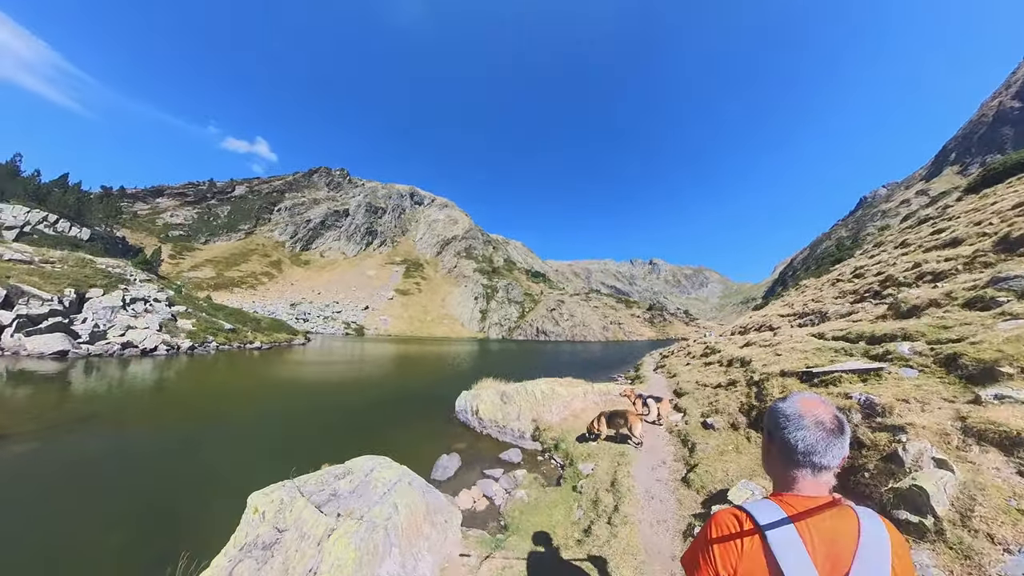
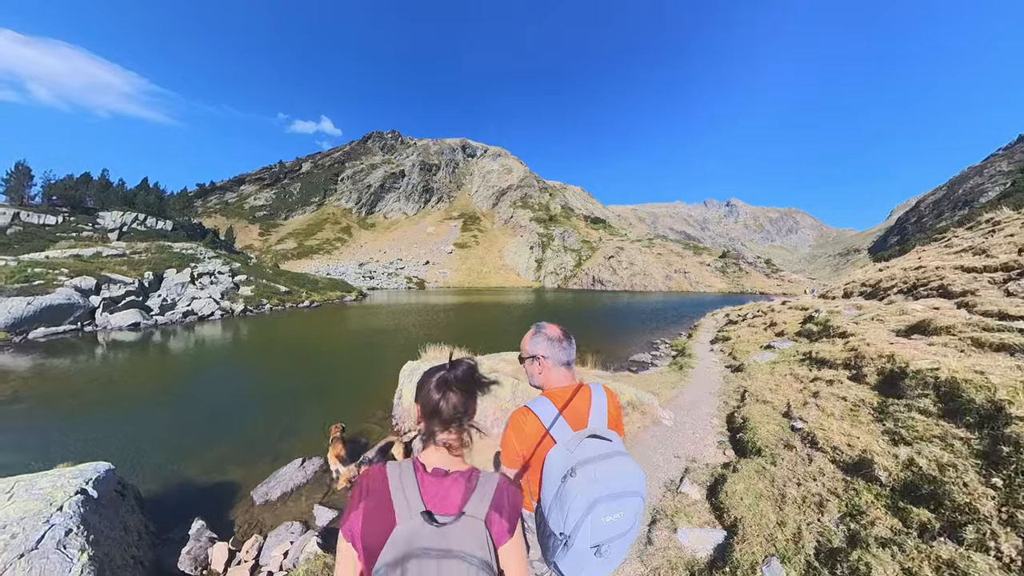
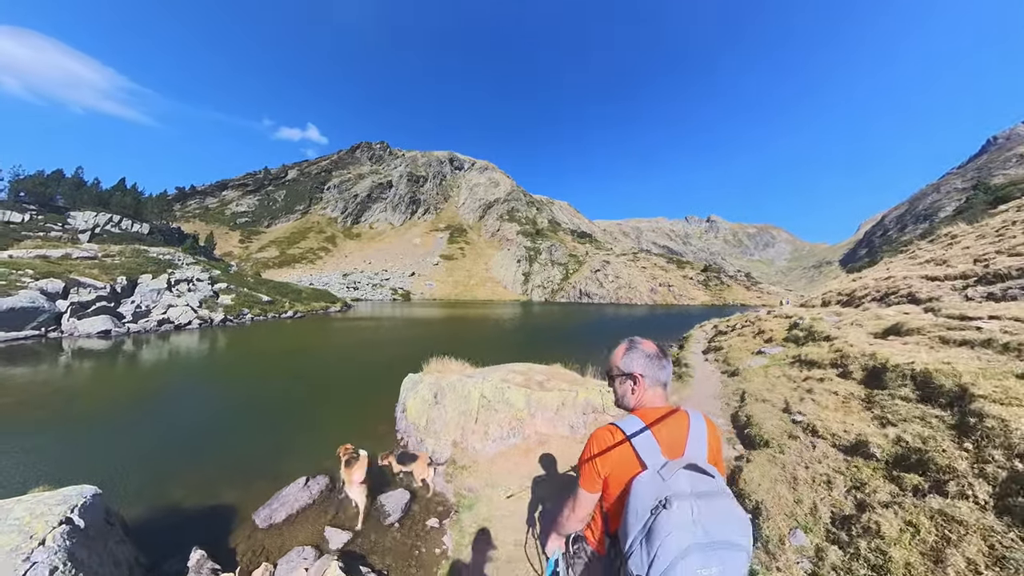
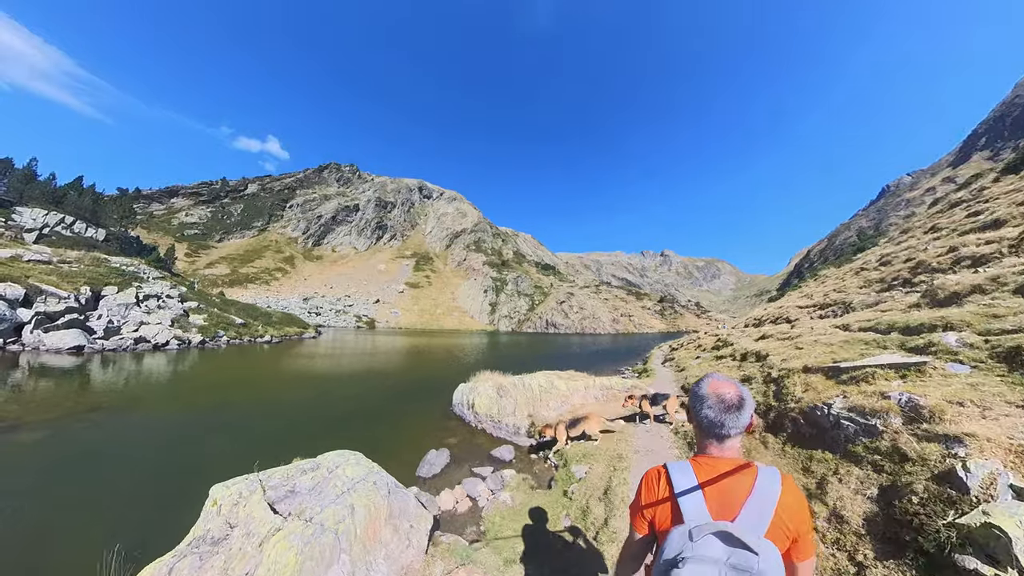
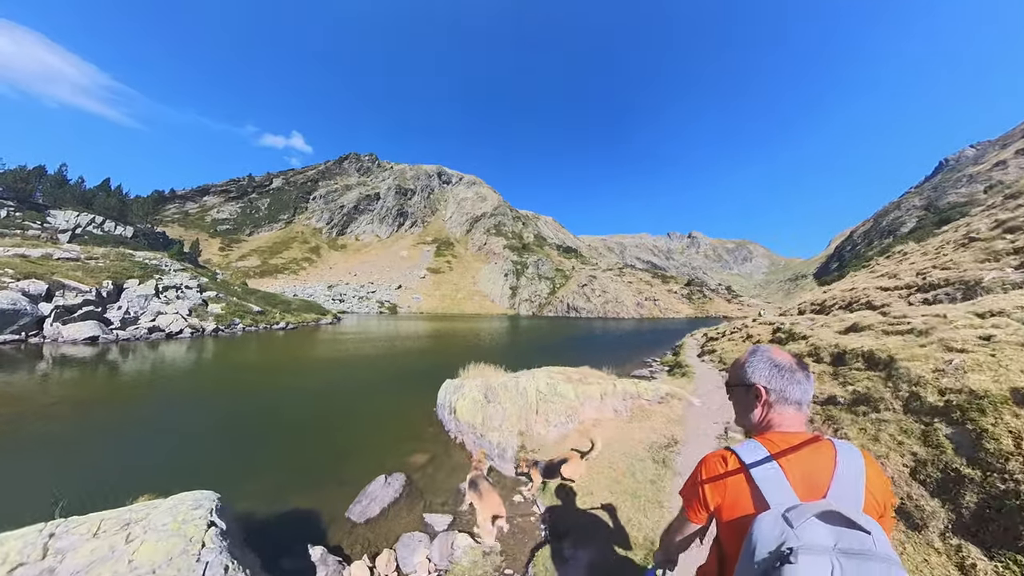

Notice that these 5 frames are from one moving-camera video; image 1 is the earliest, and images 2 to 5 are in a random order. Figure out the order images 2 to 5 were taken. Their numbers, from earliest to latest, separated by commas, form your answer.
4, 5, 3, 2
